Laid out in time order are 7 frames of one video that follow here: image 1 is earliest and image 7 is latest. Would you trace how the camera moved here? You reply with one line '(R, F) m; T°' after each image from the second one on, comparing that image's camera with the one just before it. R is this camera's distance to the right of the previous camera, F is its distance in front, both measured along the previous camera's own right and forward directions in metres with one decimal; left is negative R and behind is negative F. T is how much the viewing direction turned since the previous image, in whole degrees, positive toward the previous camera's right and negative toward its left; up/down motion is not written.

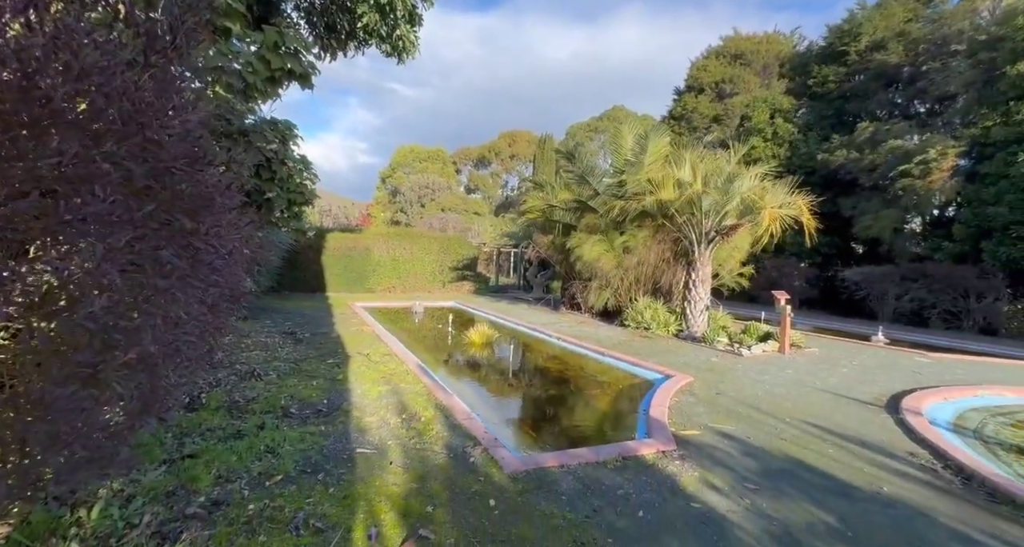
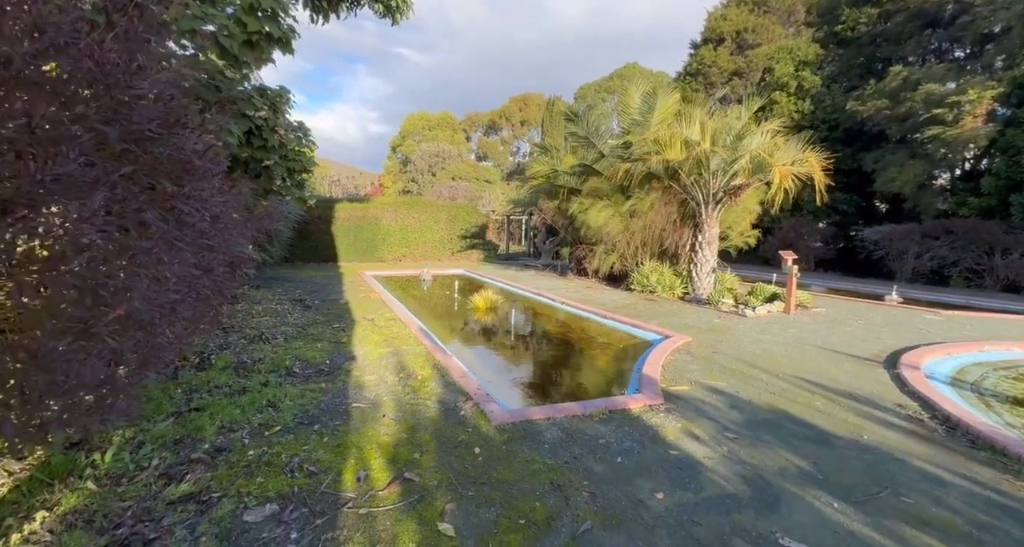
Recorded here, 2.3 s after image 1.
(+0.2, -0.1) m; -2°
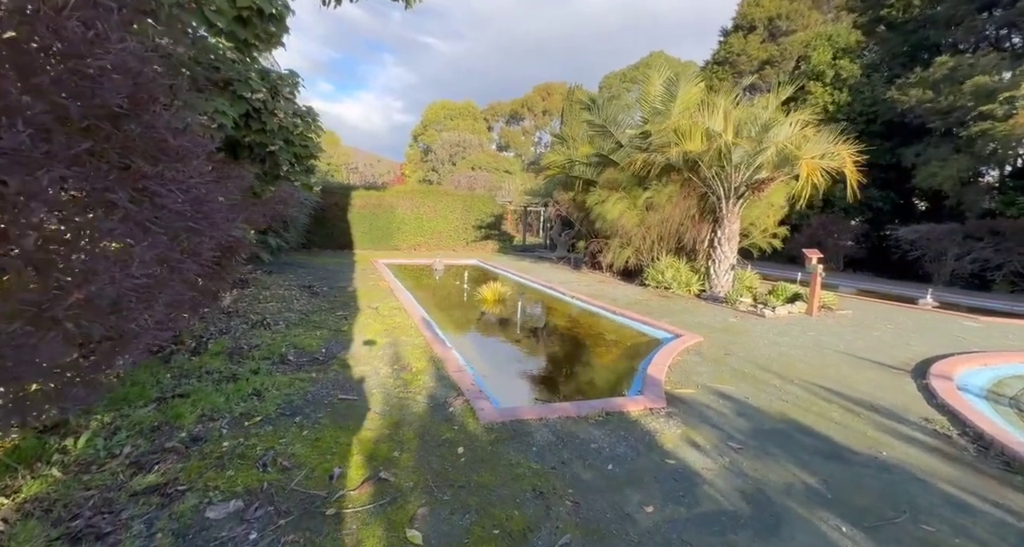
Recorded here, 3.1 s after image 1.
(+0.2, +0.2) m; -3°
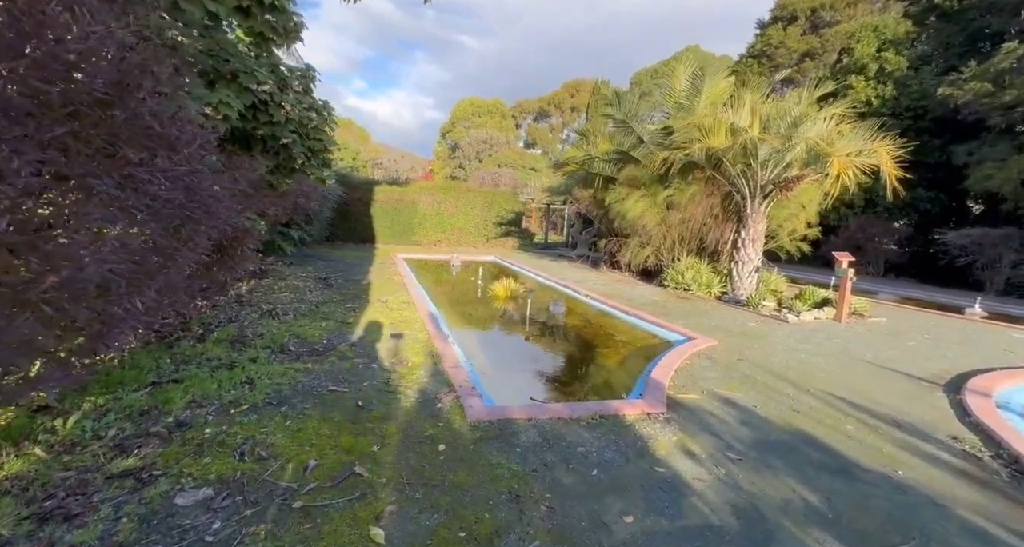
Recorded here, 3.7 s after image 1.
(+0.2, +0.1) m; -3°
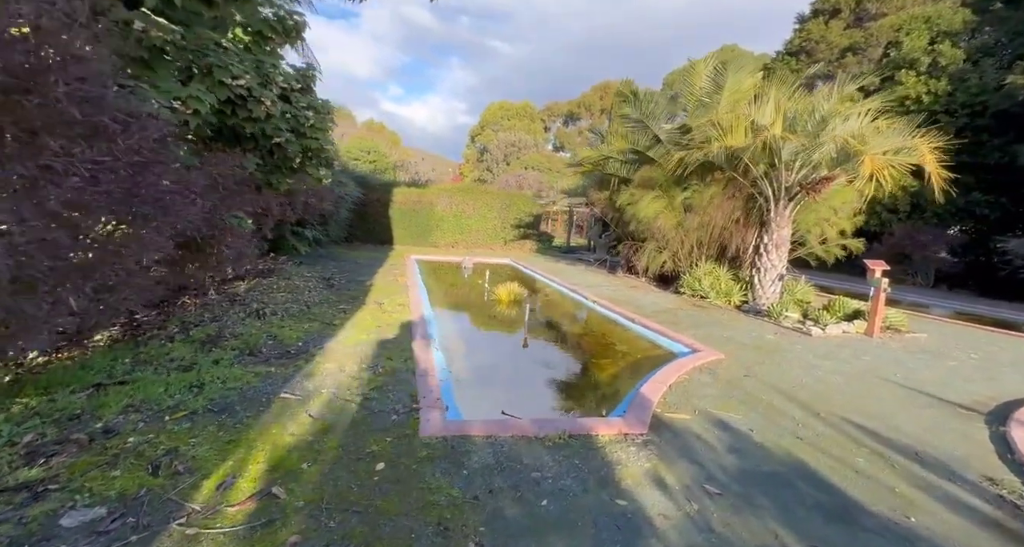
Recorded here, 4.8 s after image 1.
(+0.4, +0.3) m; -4°
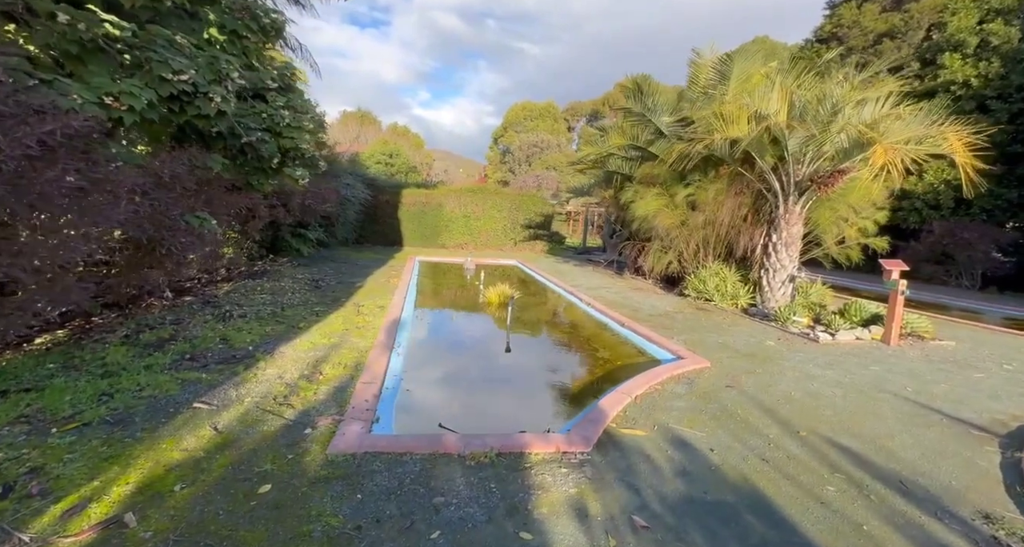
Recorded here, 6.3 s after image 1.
(+0.6, +0.3) m; -4°
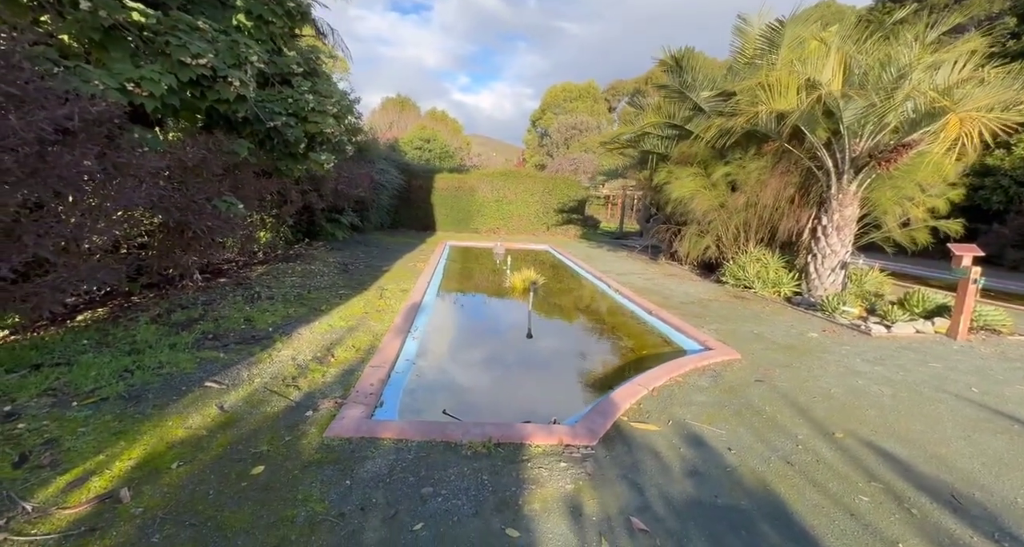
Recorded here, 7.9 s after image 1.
(+0.2, +0.1) m; -5°
